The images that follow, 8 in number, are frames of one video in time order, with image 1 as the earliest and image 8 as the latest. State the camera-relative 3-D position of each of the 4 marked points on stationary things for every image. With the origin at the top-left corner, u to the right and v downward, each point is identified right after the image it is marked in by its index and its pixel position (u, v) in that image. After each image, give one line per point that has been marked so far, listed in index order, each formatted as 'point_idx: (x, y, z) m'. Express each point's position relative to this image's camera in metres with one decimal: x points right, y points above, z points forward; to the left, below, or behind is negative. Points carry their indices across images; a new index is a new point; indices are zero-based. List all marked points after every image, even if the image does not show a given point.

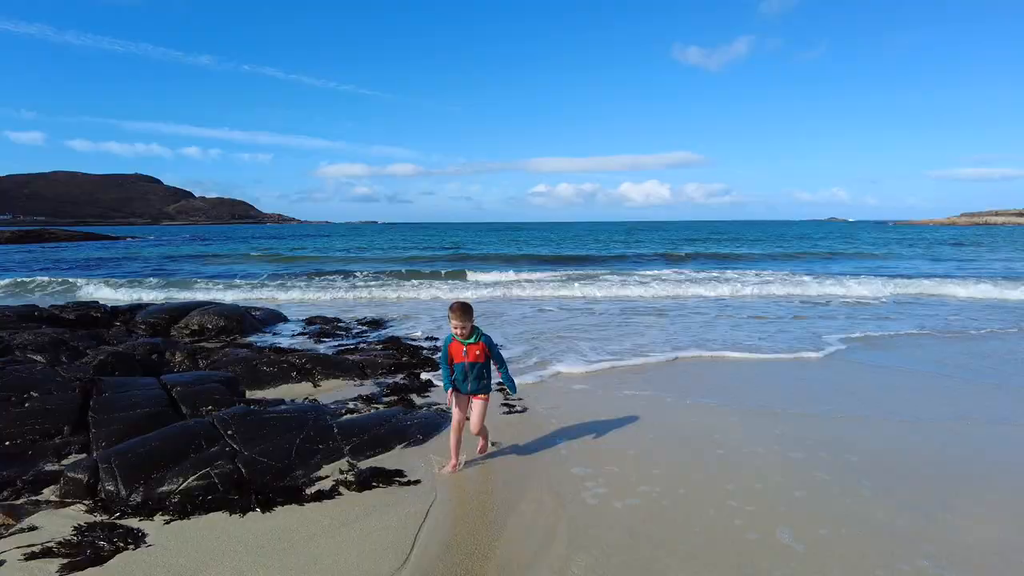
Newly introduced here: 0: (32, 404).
0: (-4.0, -0.9, +5.3) m
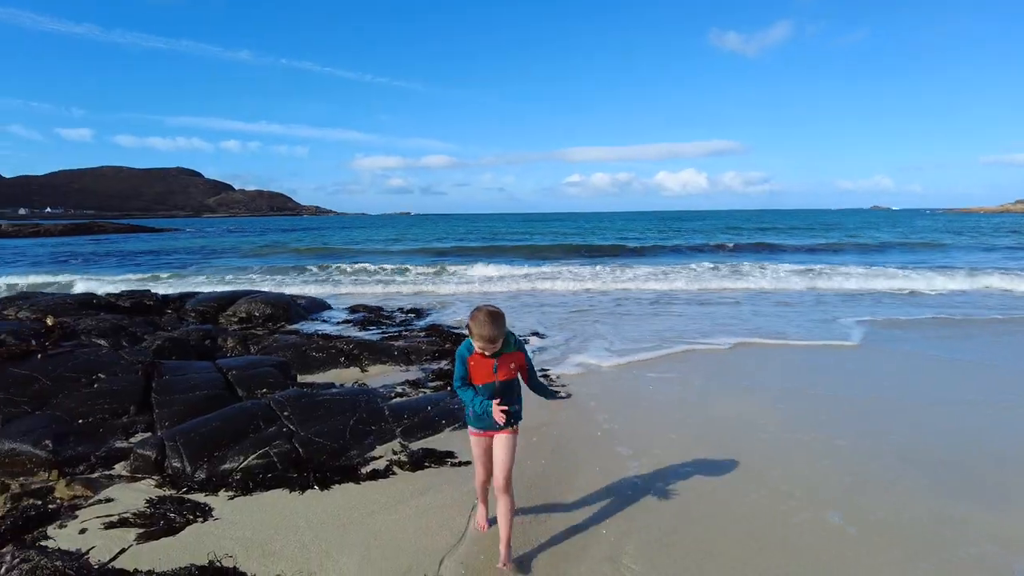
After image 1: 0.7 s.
0: (-3.6, -0.8, +5.6) m
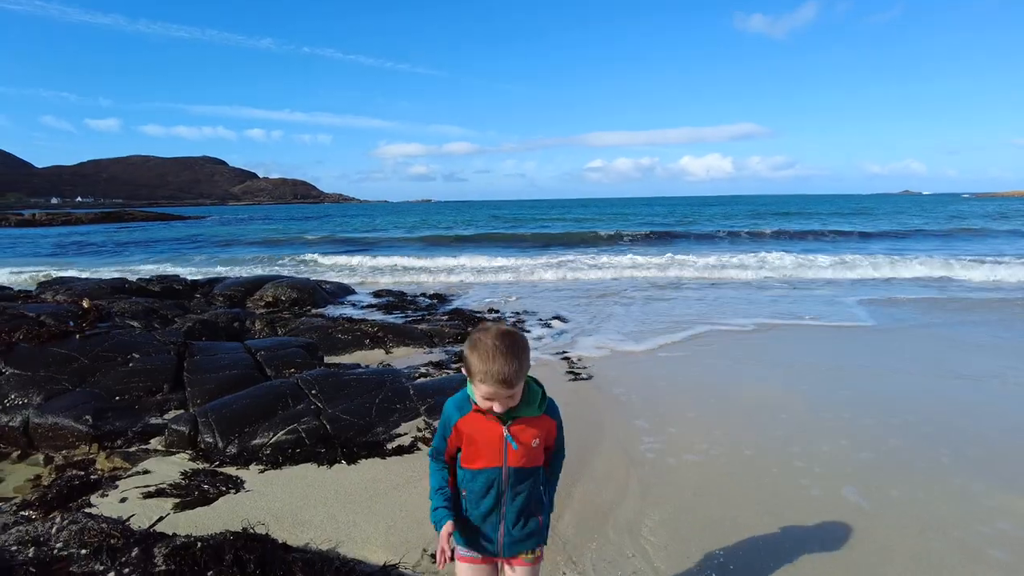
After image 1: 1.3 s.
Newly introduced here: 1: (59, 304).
0: (-3.4, -0.7, +5.8) m
1: (-5.7, -0.2, +8.1) m
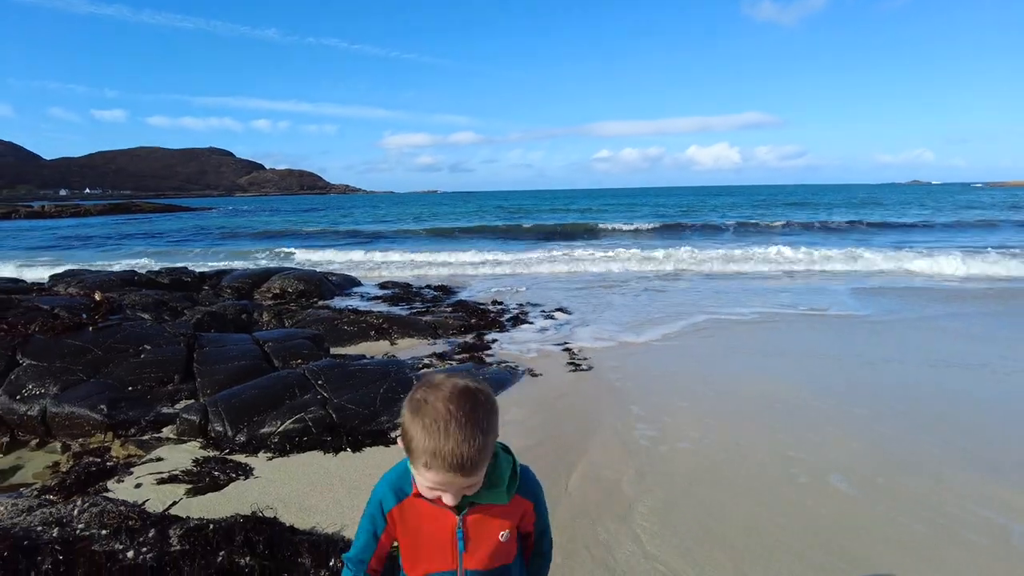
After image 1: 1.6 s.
0: (-3.4, -0.6, +6.0) m
1: (-5.6, -0.1, +8.3) m
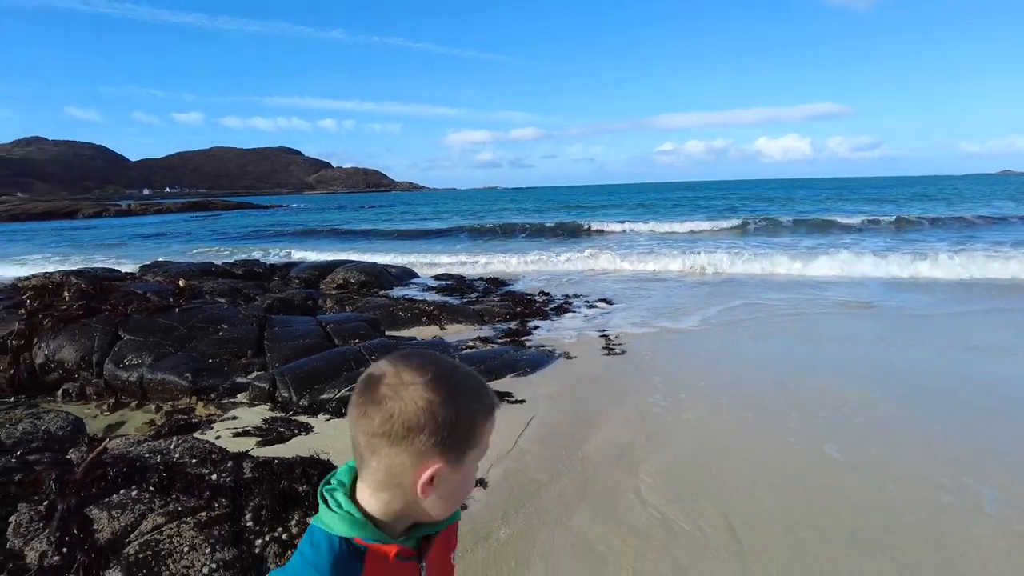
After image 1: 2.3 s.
0: (-3.0, -0.5, +6.8) m
1: (-5.1, +0.1, +9.3) m
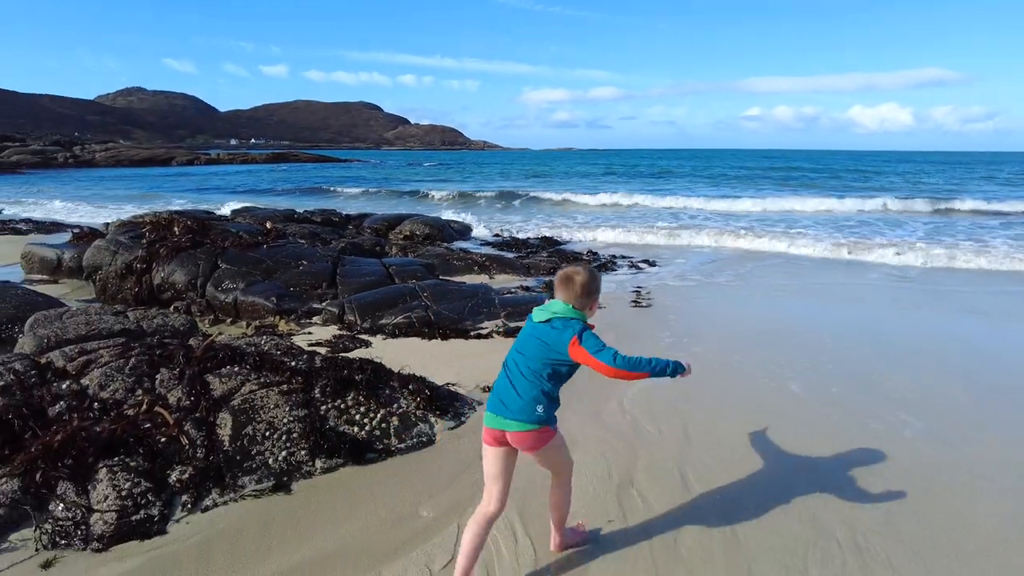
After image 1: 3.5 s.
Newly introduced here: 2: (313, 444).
0: (-2.6, +0.3, +8.0) m
1: (-4.3, +1.0, +10.7) m
2: (-1.1, -0.9, +3.7) m
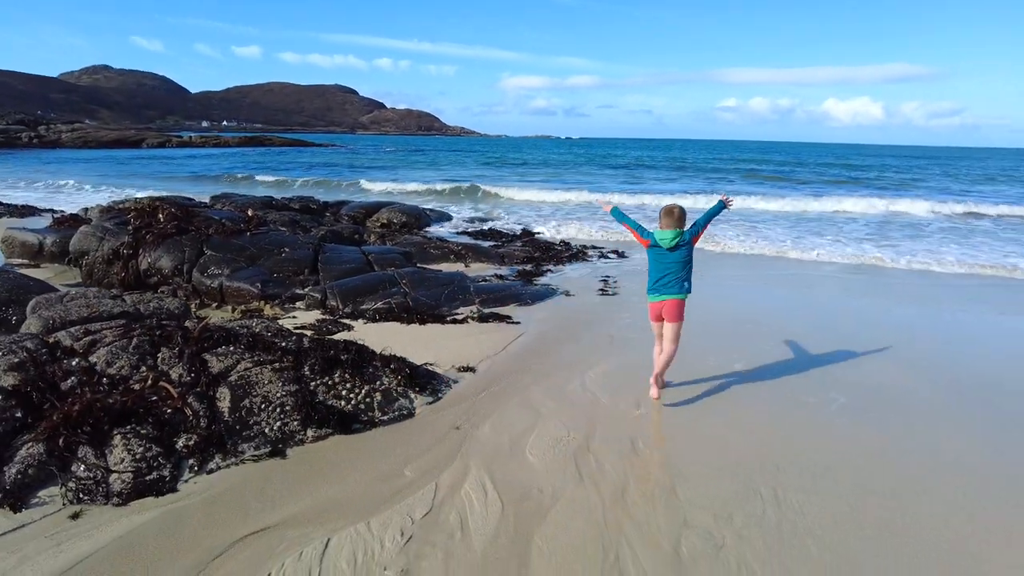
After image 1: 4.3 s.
0: (-2.9, +0.5, +8.3) m
1: (-4.8, +1.3, +10.9) m
2: (-1.3, -0.8, +4.1) m
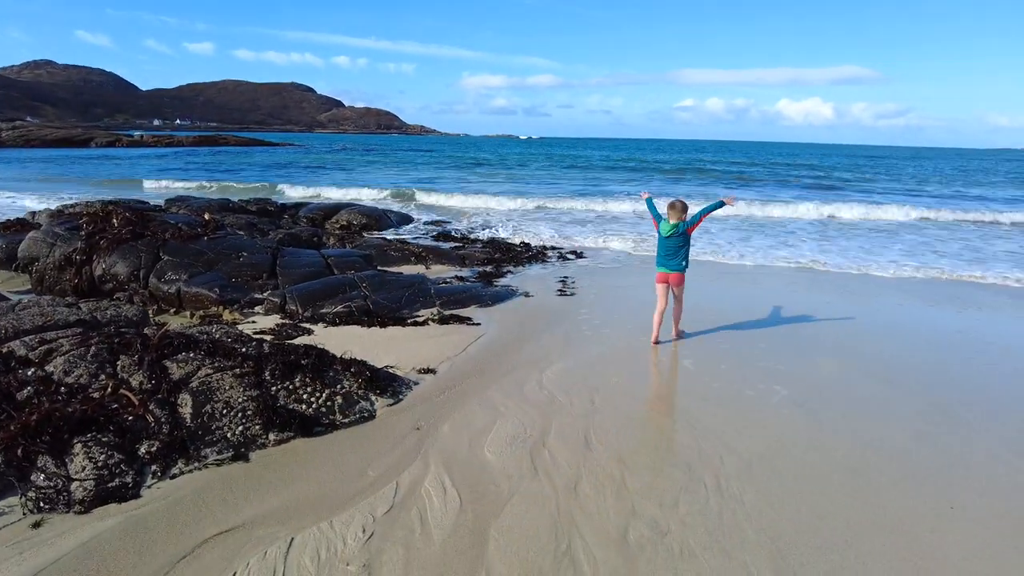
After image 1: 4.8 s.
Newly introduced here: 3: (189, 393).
0: (-3.4, +0.4, +8.3) m
1: (-5.4, +1.2, +10.8) m
2: (-1.6, -0.9, +4.2) m
3: (-2.0, -0.7, +4.1) m
